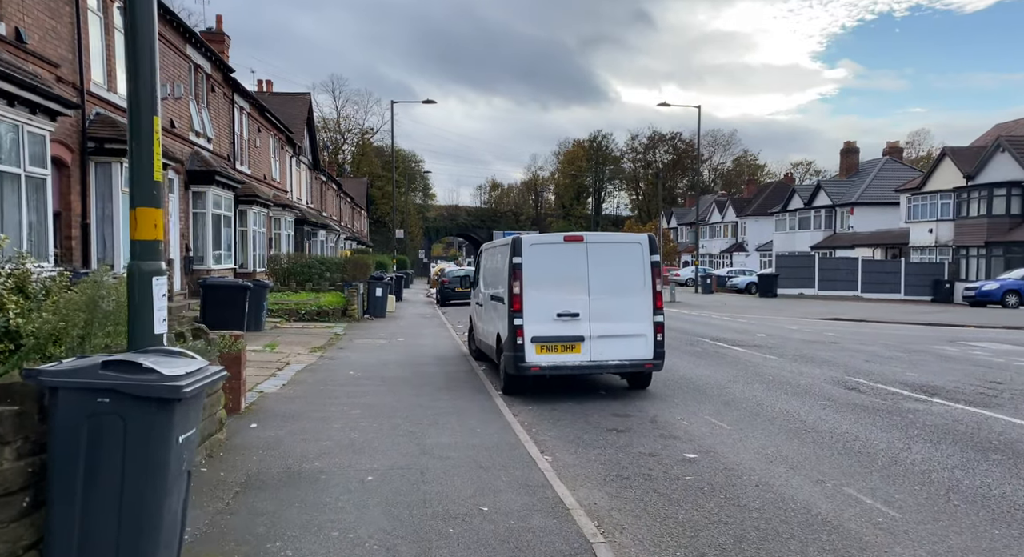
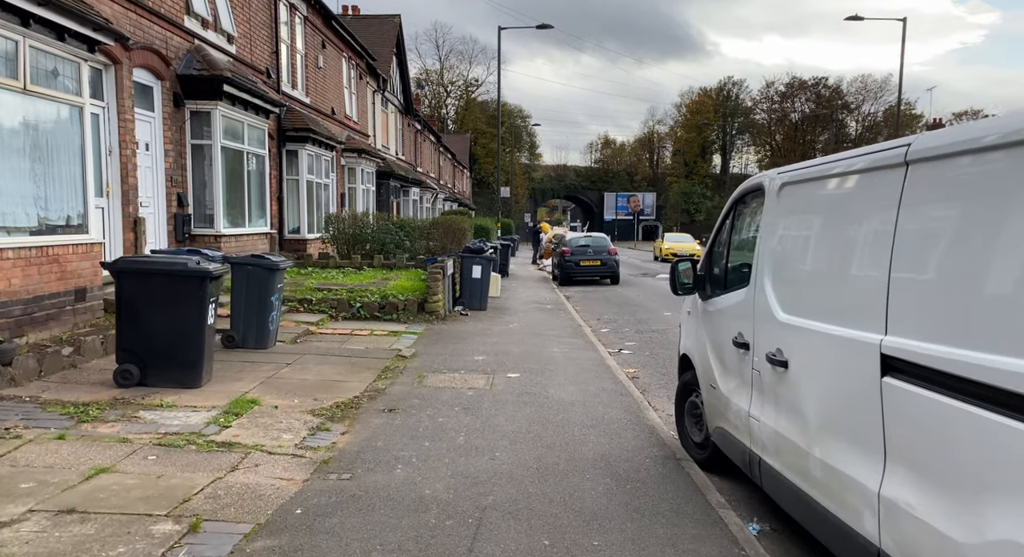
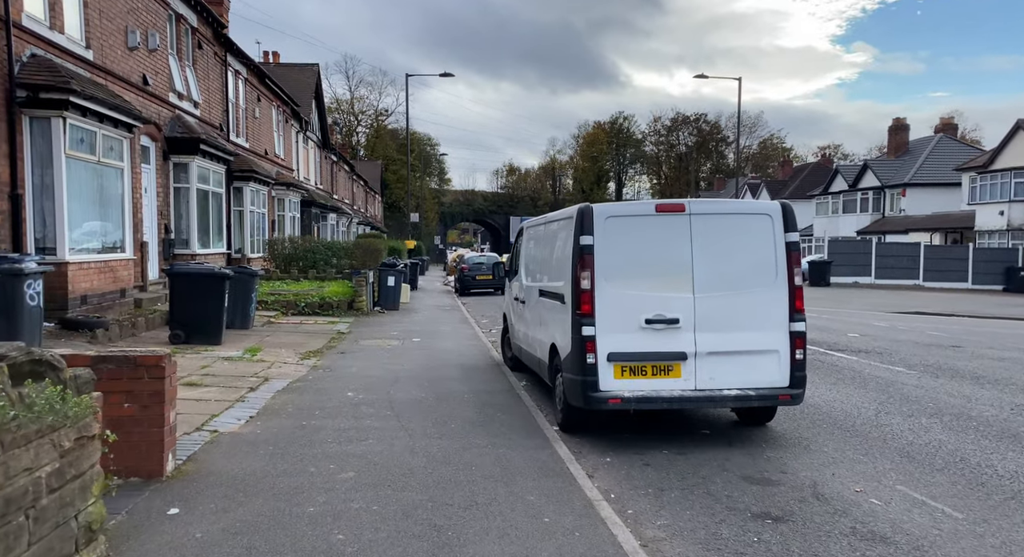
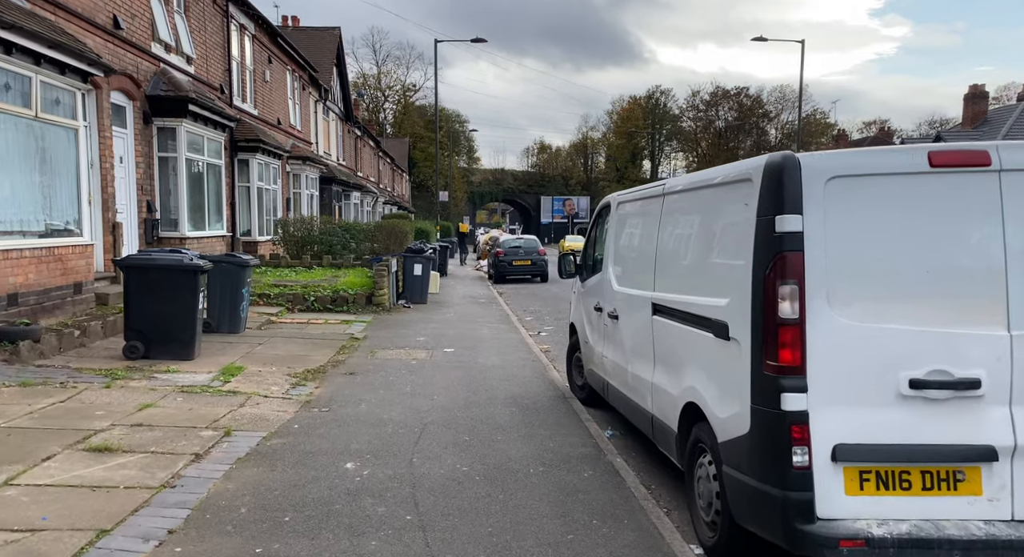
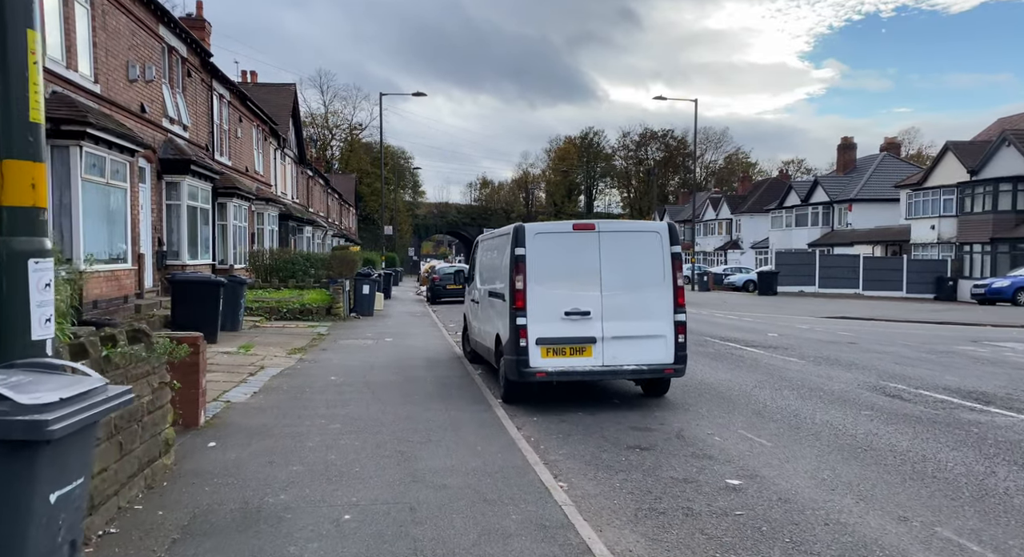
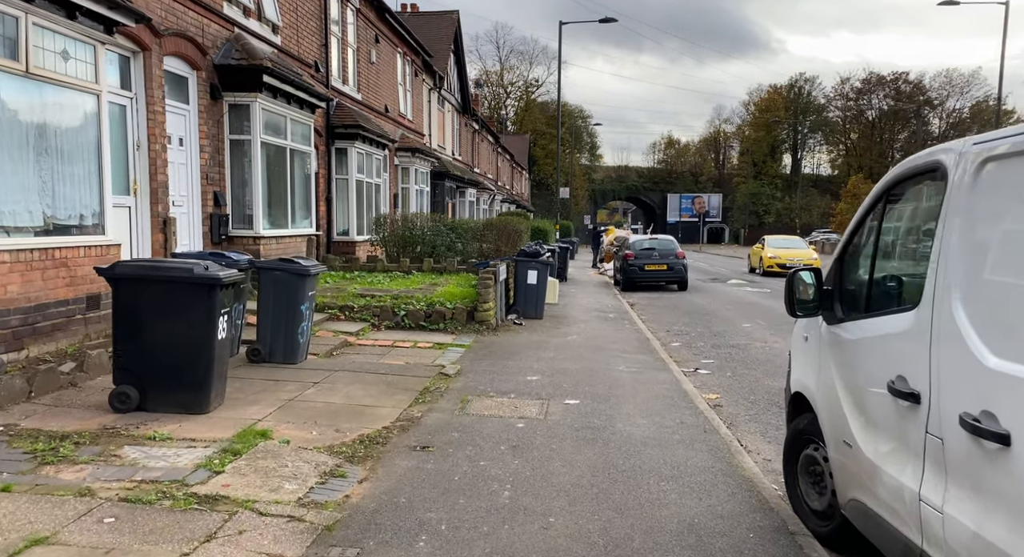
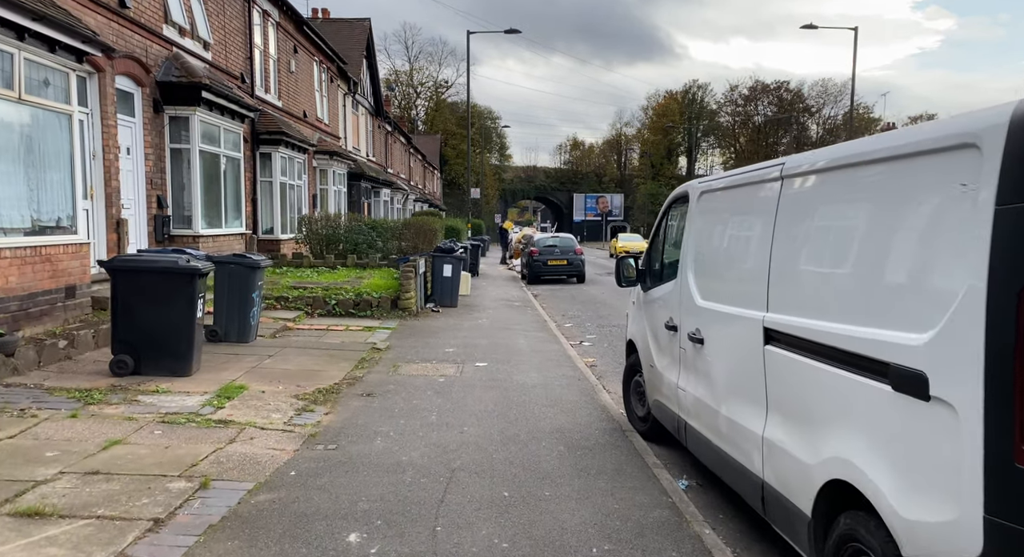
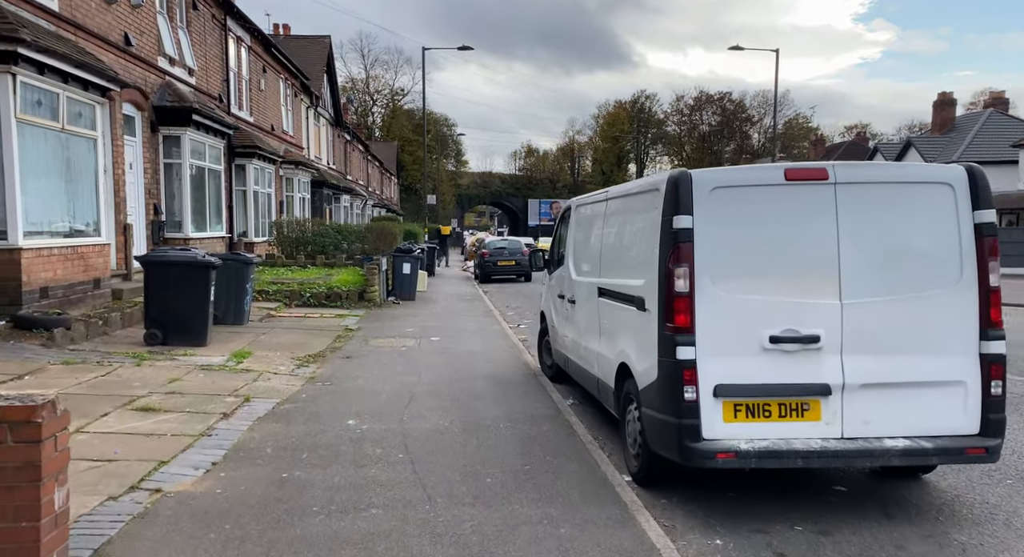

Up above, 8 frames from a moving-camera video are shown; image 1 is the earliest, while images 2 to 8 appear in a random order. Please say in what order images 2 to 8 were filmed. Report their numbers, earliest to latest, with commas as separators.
5, 3, 8, 4, 7, 2, 6
